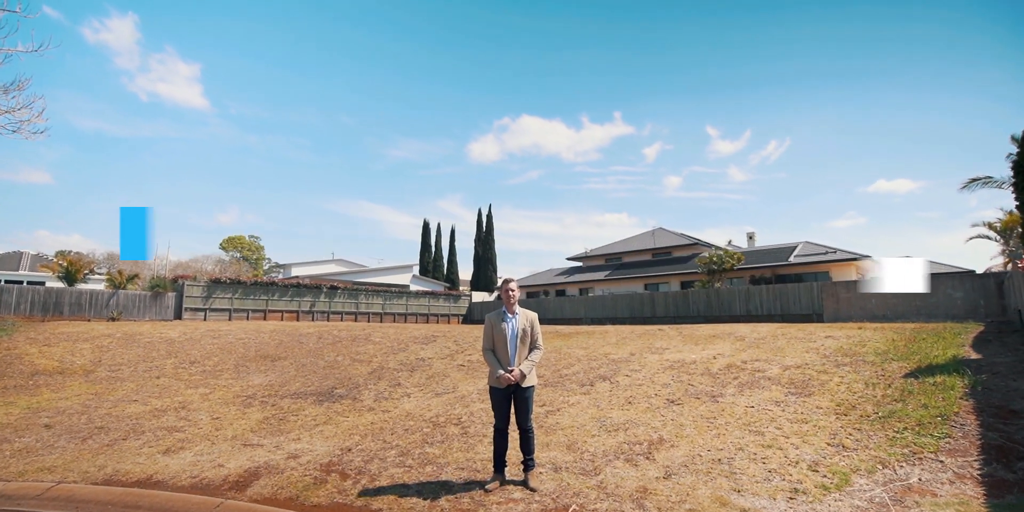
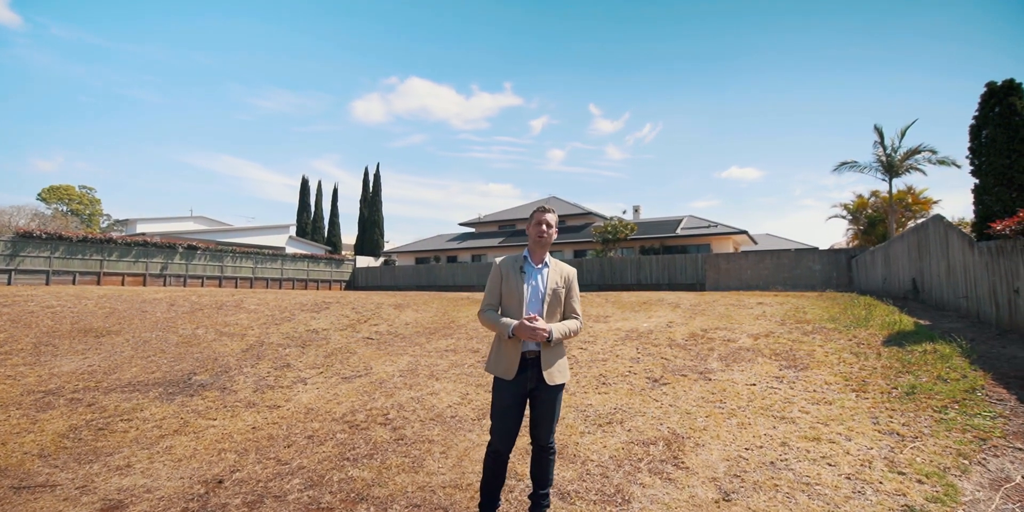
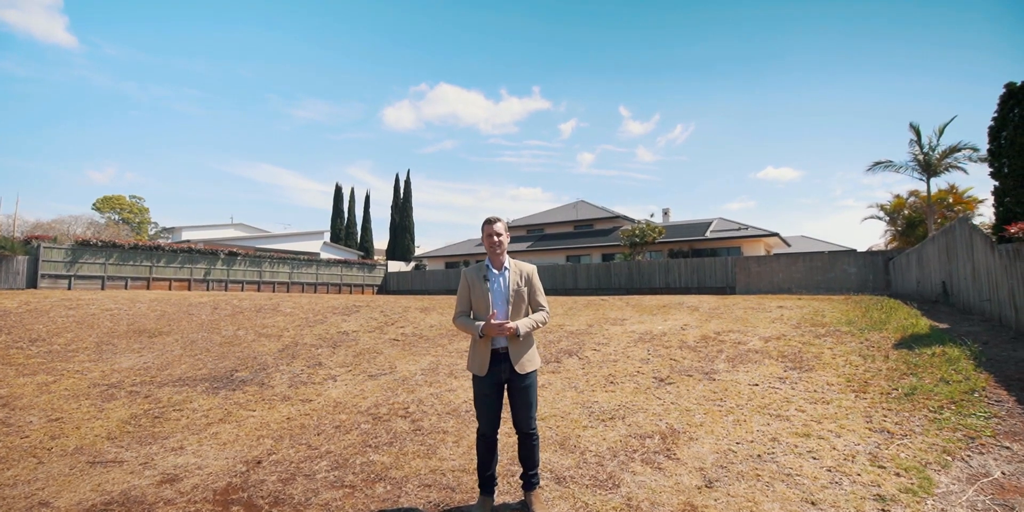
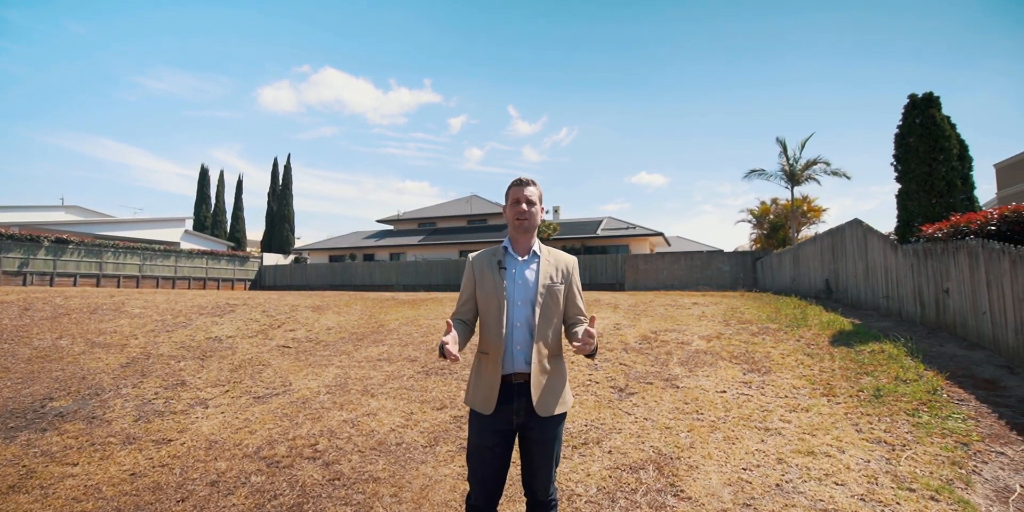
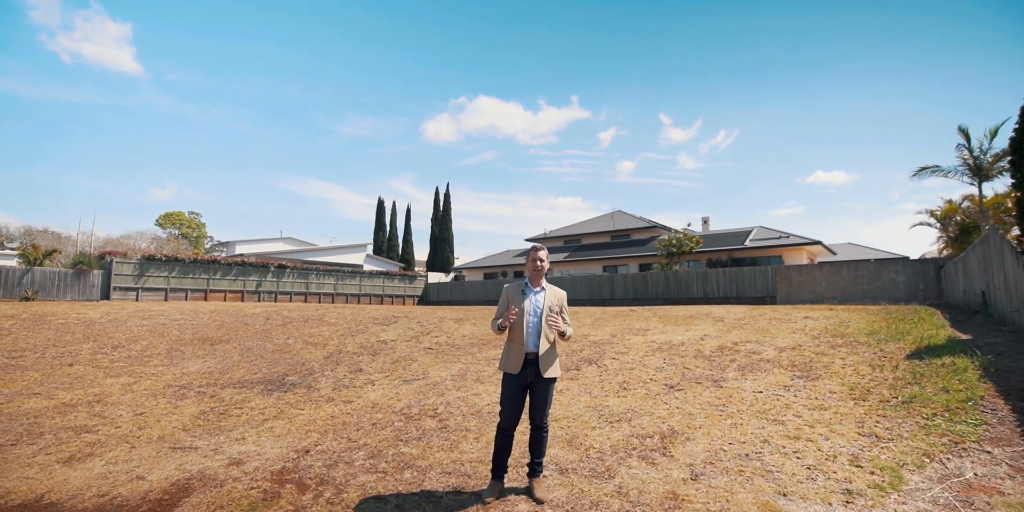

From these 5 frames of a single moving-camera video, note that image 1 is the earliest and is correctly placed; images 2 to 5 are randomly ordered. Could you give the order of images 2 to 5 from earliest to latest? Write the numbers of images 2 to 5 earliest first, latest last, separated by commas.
5, 3, 2, 4
